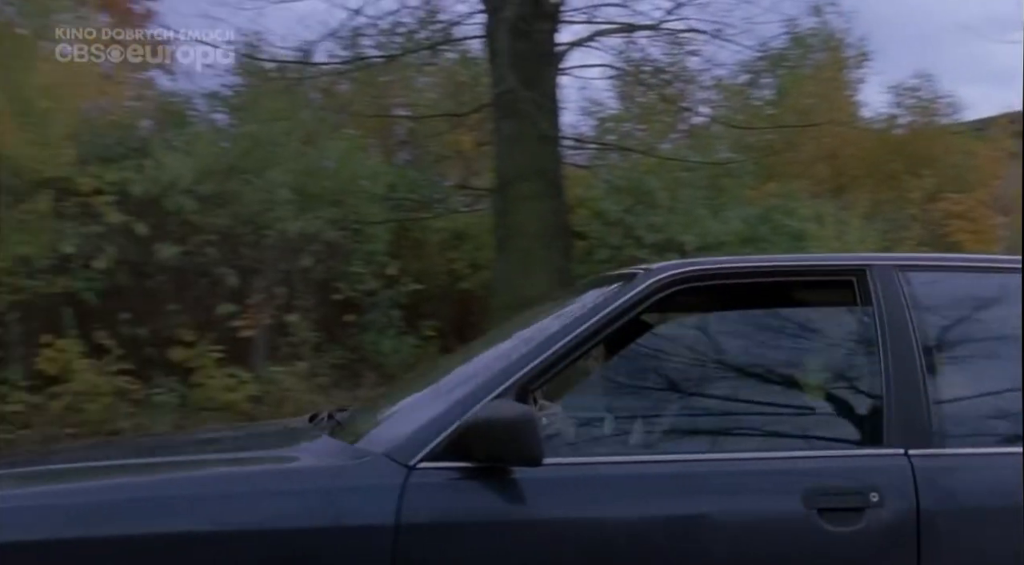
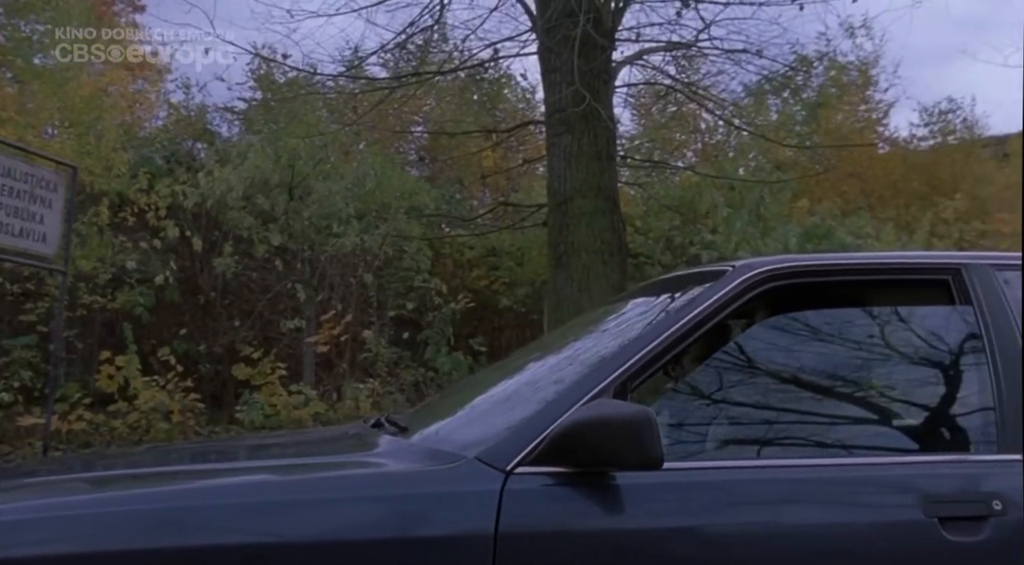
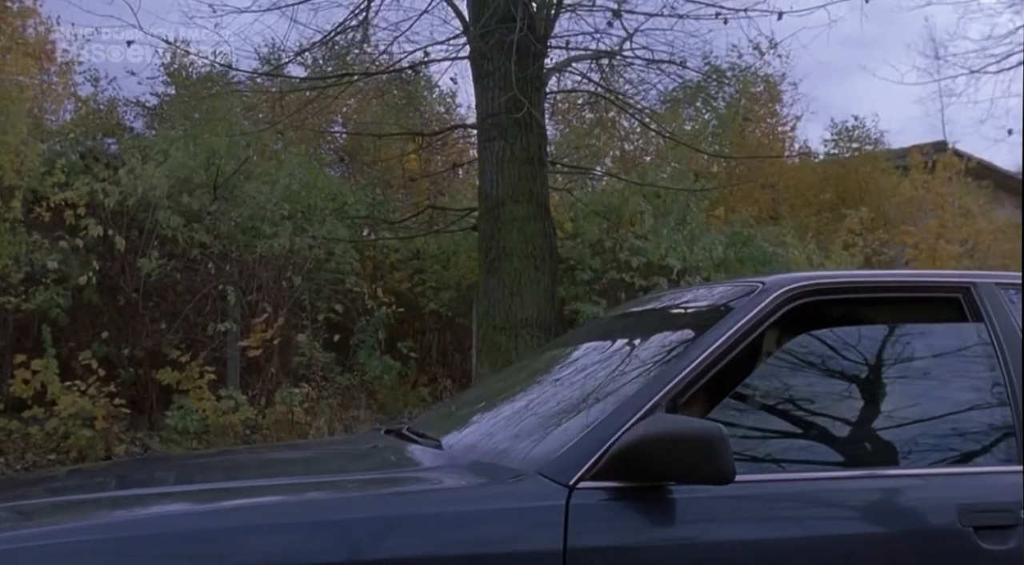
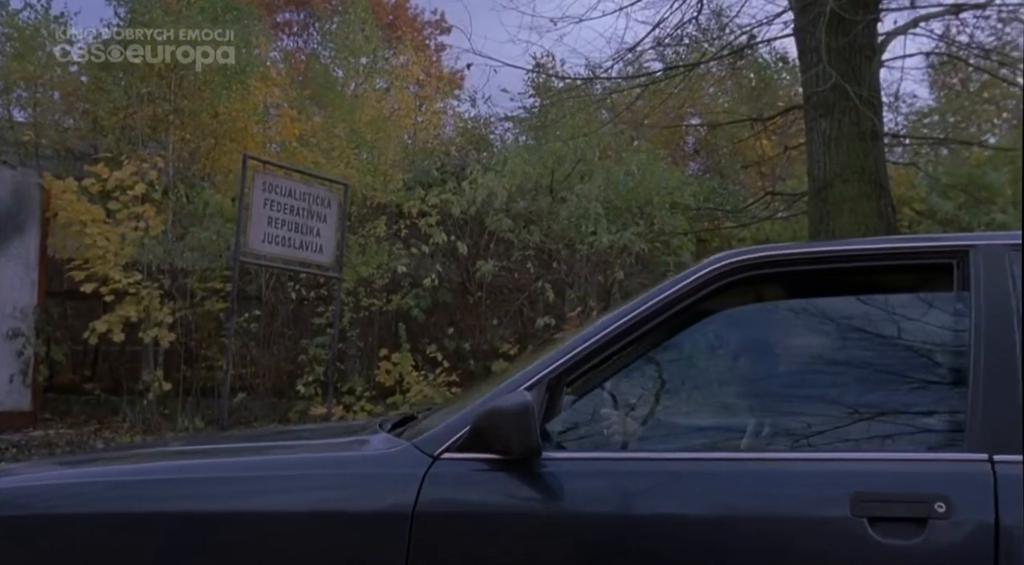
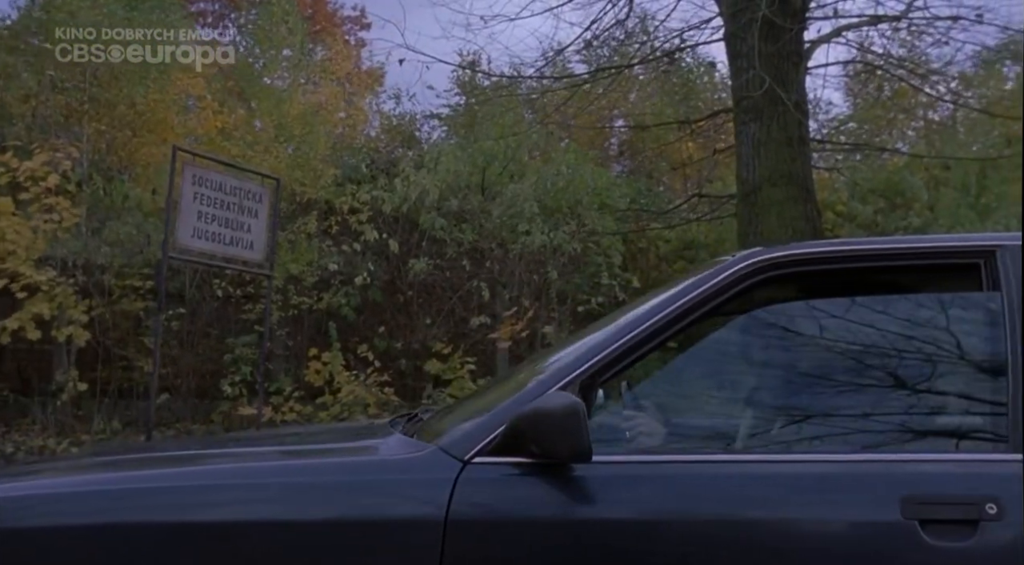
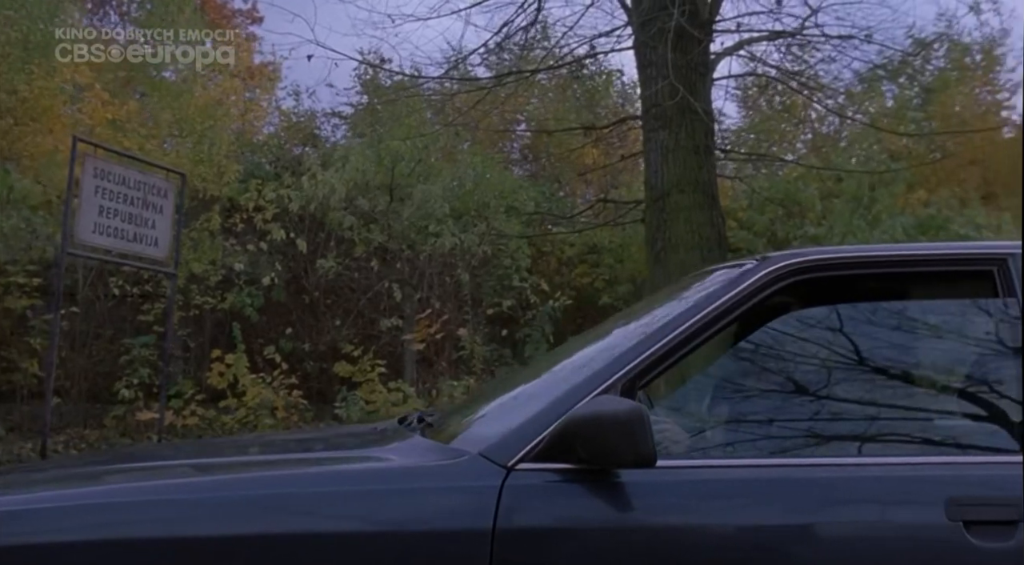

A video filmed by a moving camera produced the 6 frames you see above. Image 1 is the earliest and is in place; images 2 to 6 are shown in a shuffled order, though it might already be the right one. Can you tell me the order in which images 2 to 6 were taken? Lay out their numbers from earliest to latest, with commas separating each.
4, 5, 6, 2, 3
